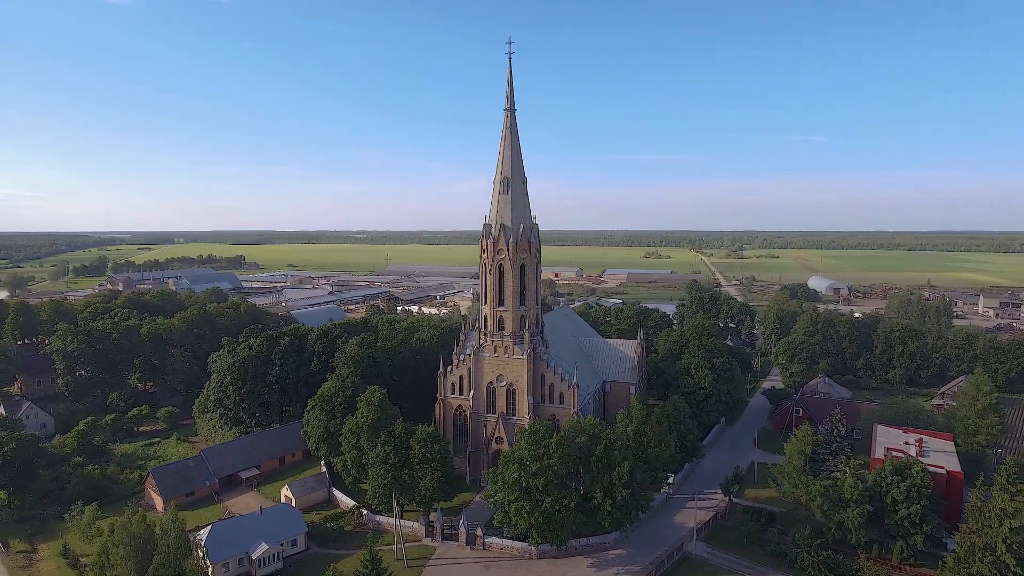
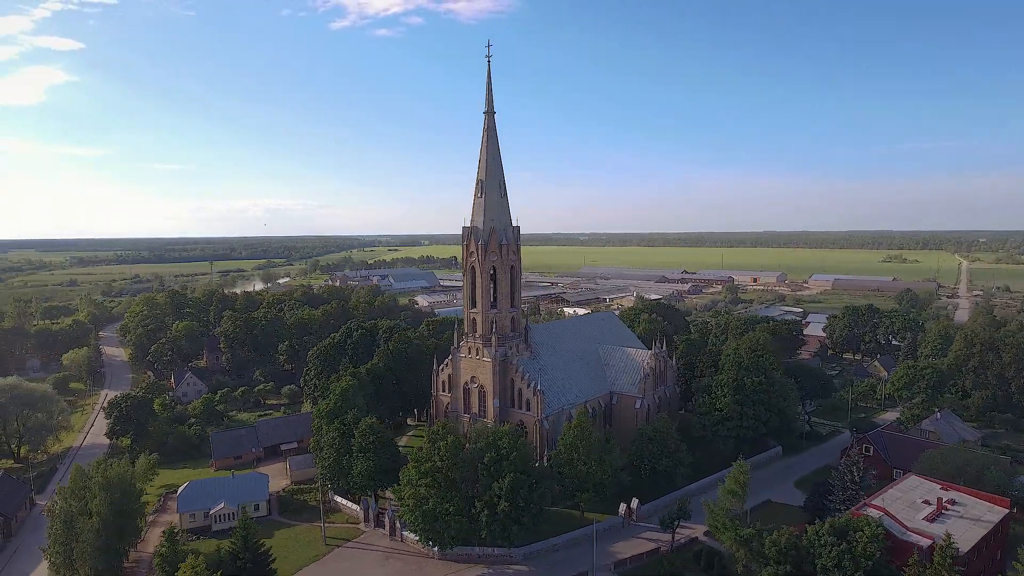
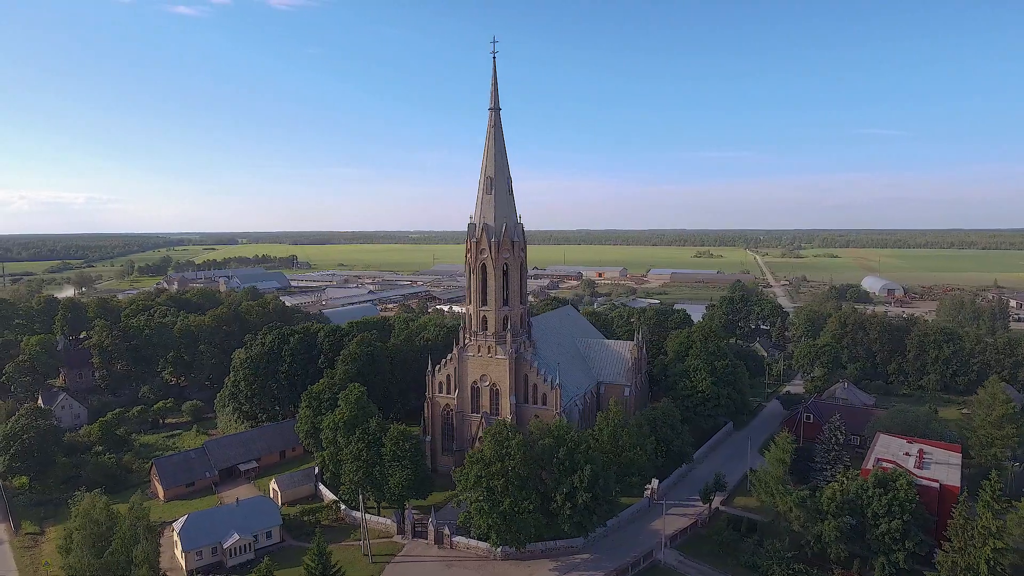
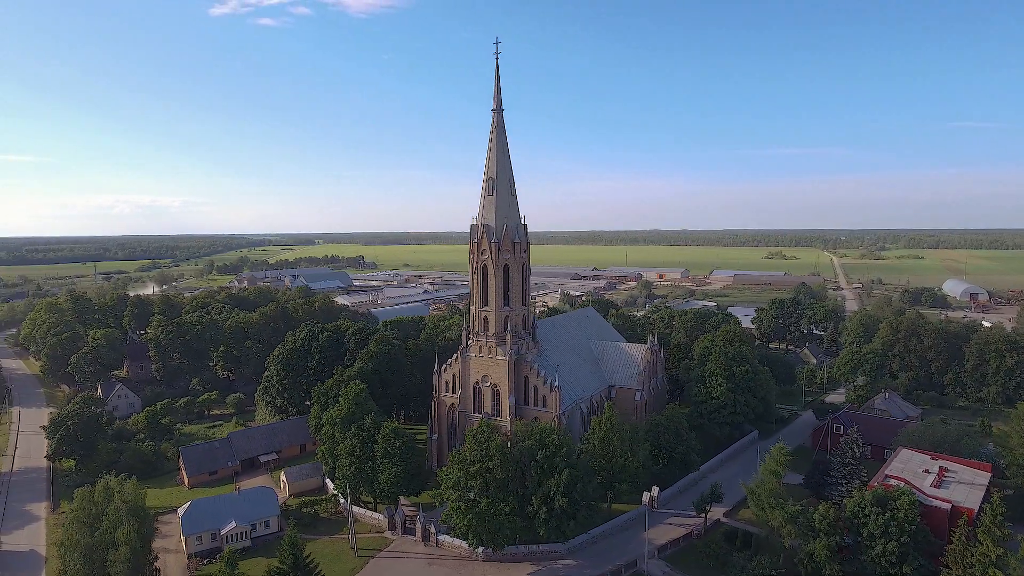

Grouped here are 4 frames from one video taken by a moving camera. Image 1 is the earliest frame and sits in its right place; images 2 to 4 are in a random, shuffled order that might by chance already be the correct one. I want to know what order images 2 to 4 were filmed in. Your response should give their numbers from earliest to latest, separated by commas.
3, 4, 2
